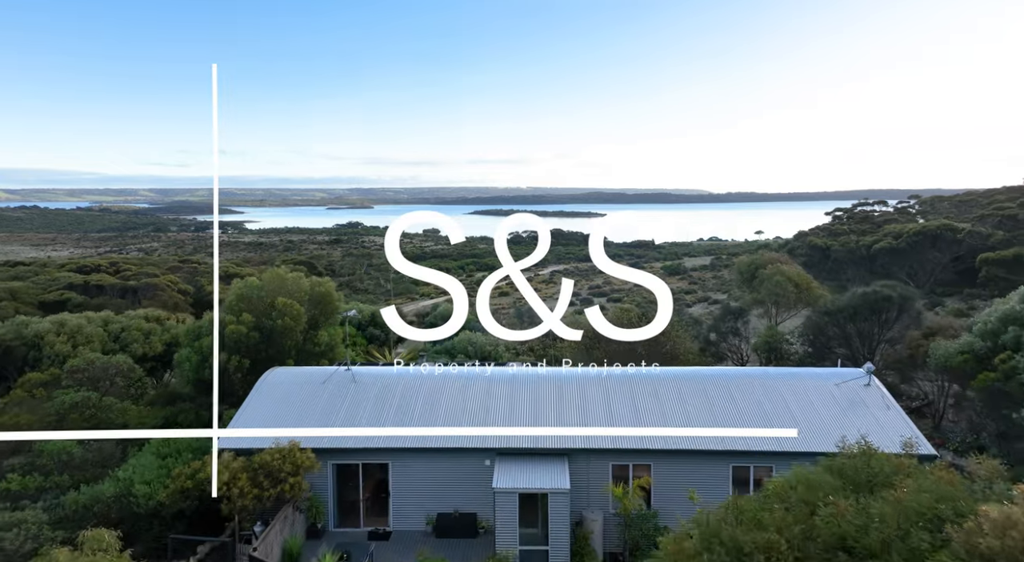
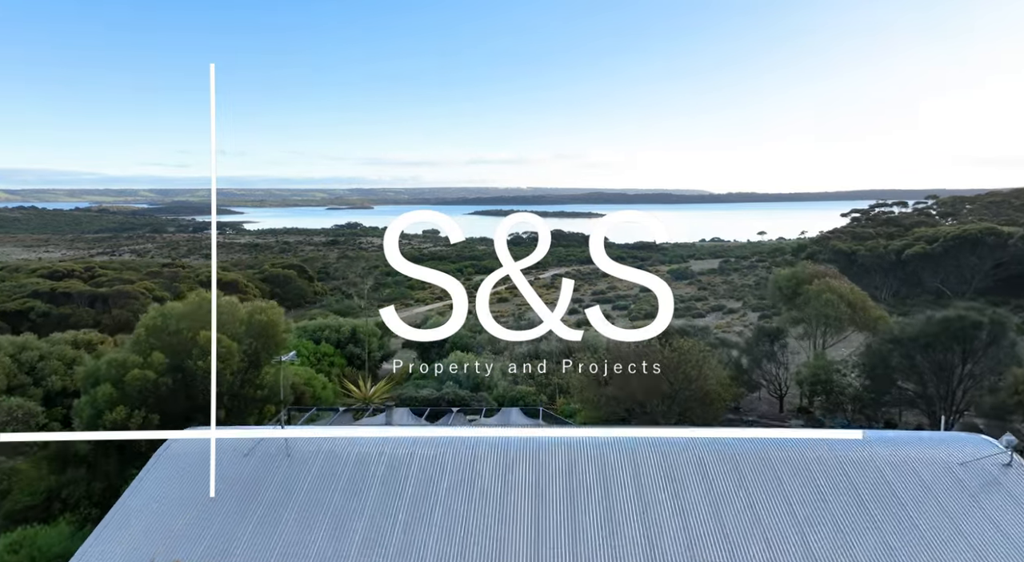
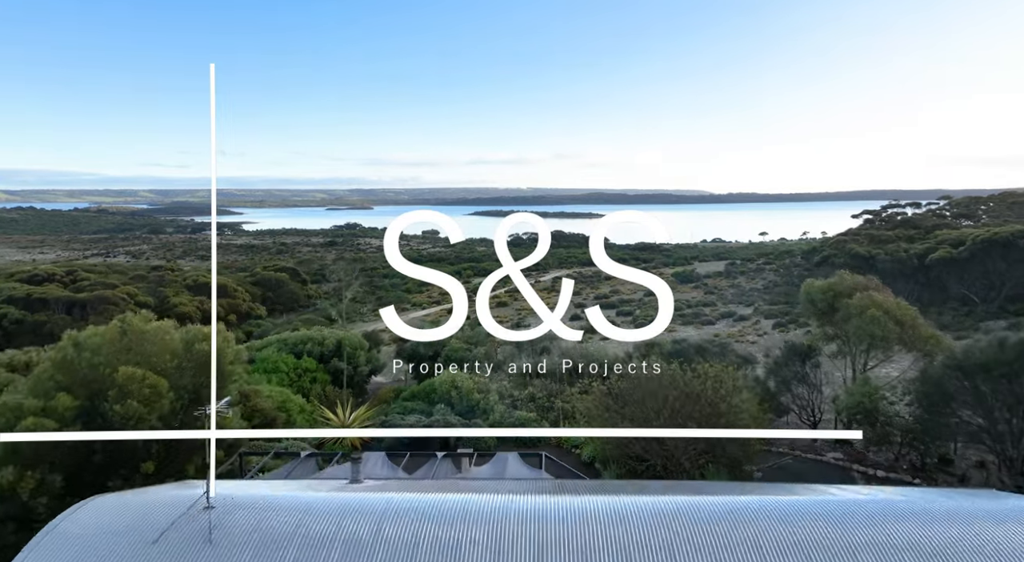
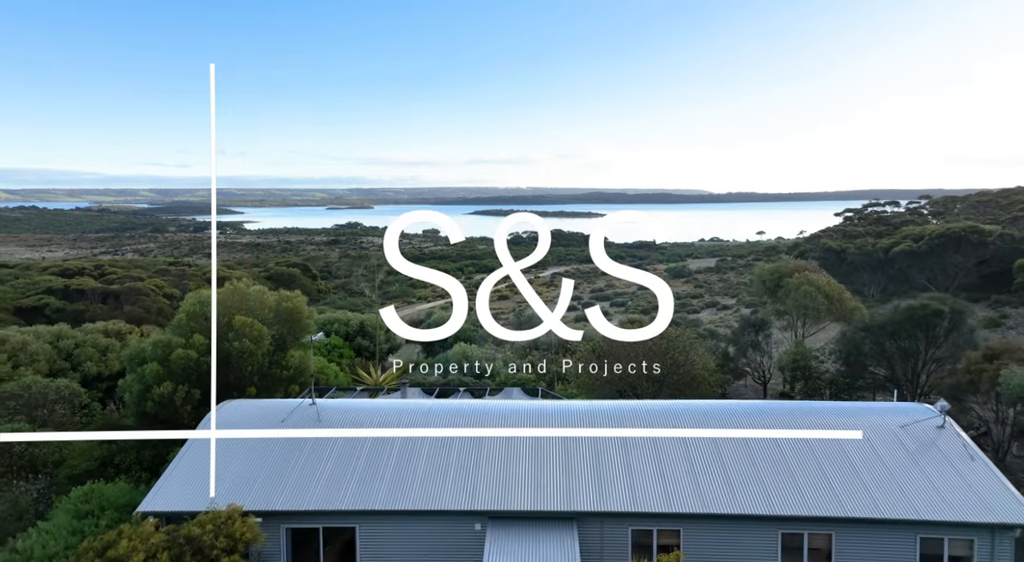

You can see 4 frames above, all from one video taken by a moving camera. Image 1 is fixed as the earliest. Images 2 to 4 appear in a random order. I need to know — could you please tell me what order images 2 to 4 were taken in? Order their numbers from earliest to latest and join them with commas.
4, 2, 3
